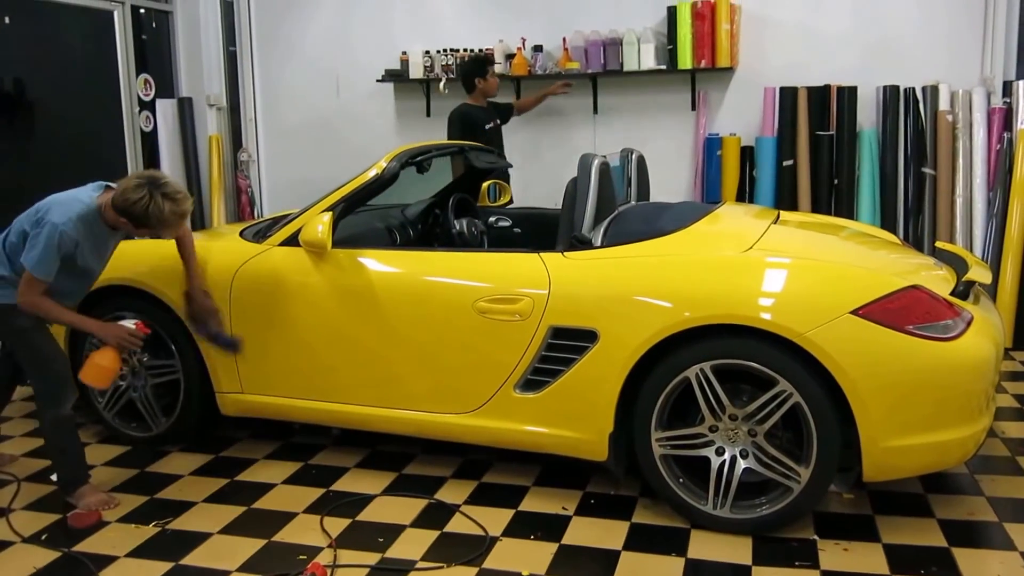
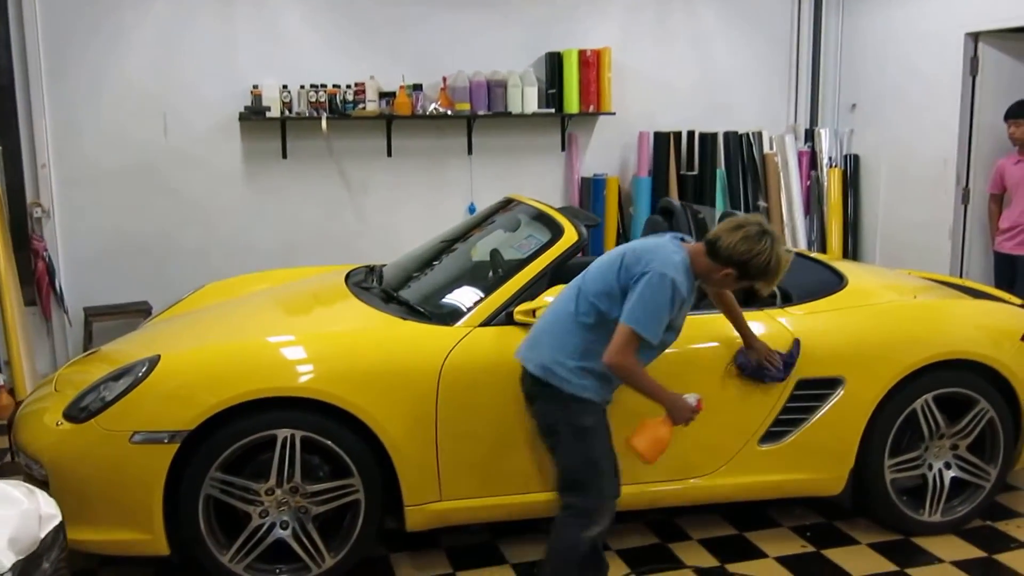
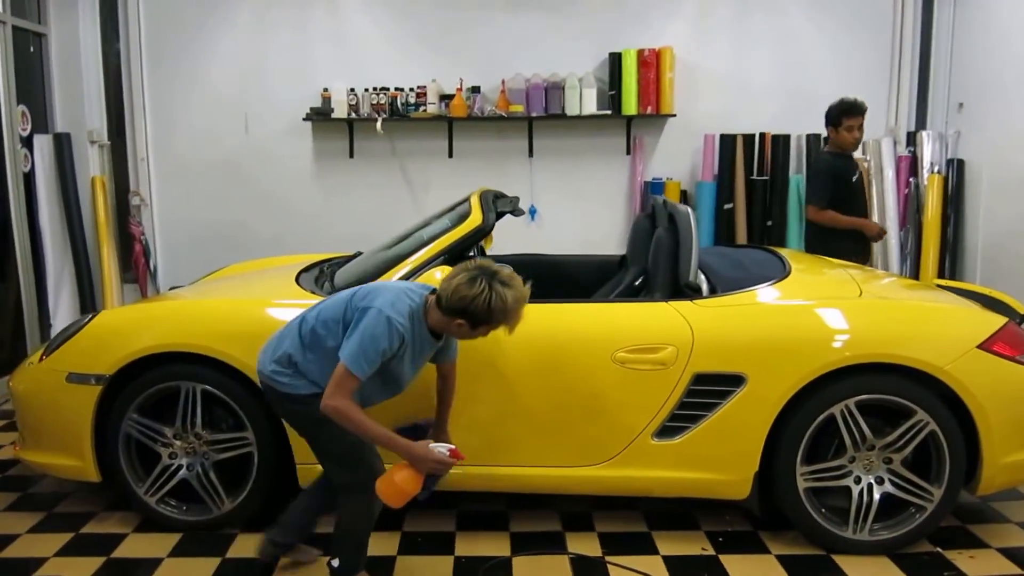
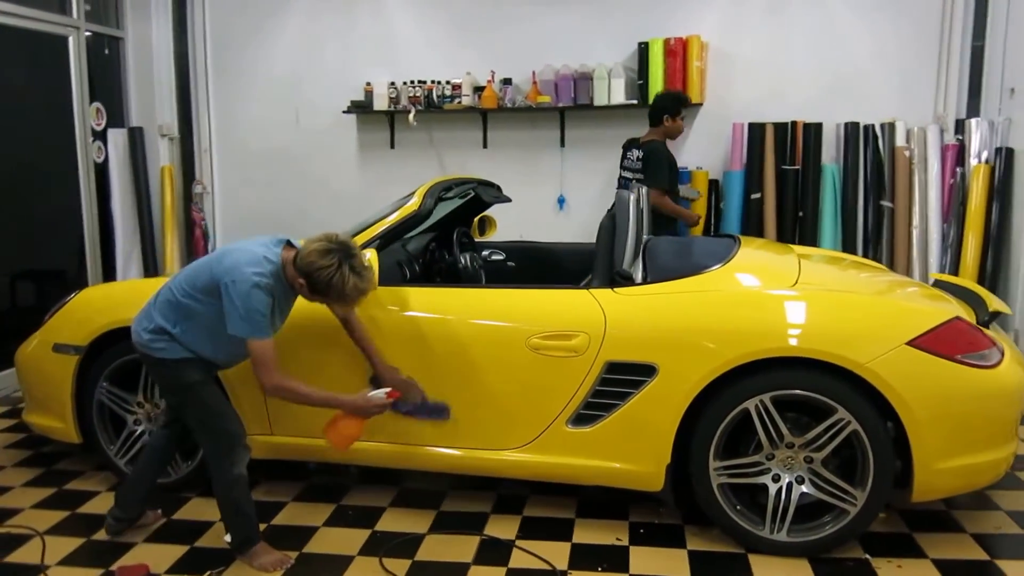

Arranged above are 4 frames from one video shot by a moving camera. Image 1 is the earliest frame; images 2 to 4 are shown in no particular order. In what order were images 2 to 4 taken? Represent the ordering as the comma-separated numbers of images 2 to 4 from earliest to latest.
4, 3, 2
